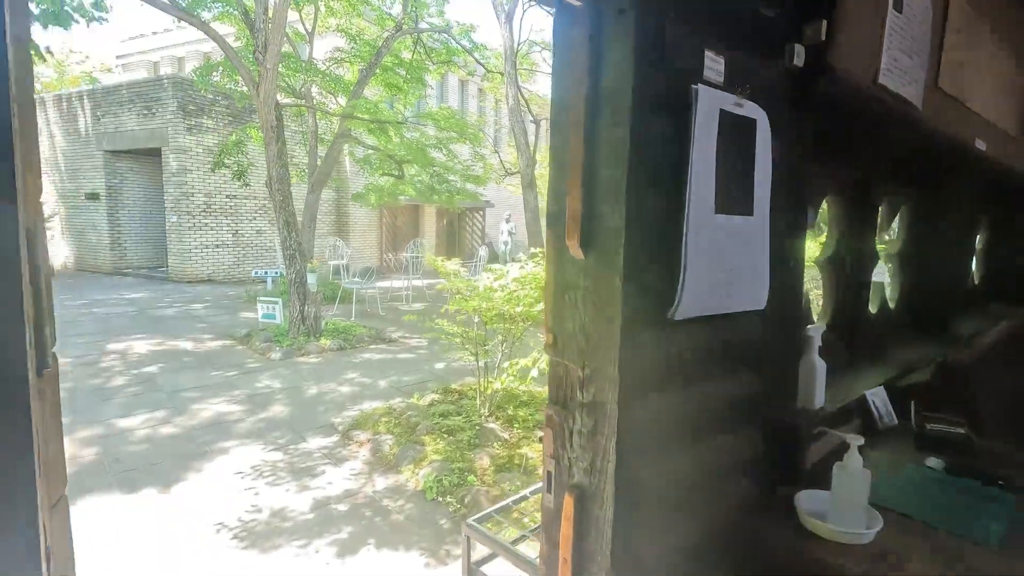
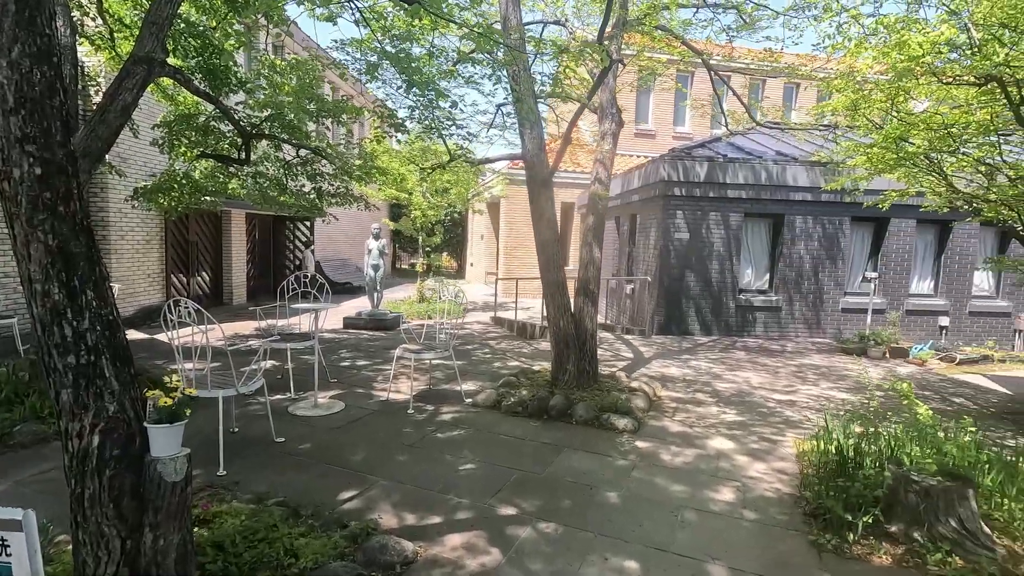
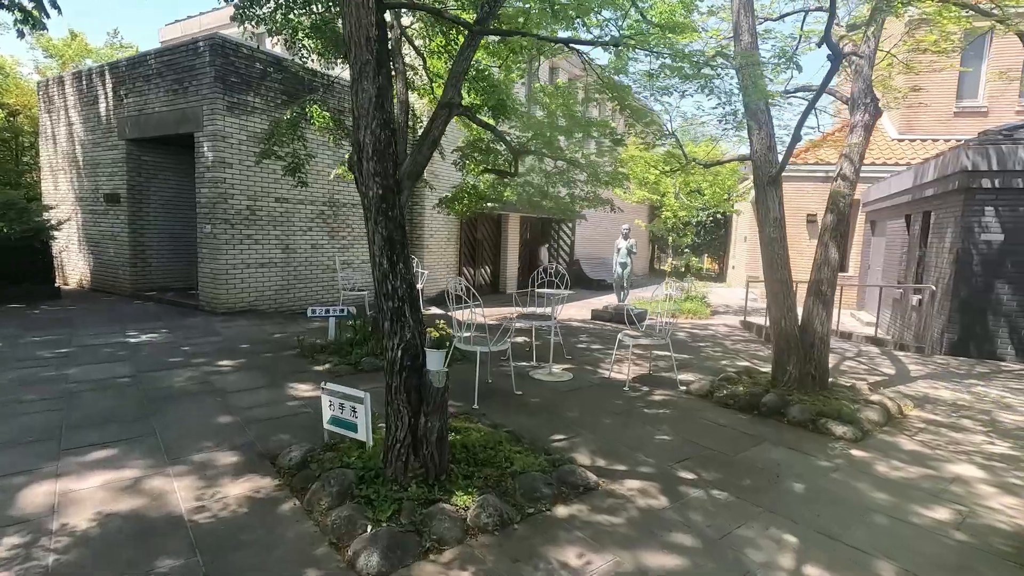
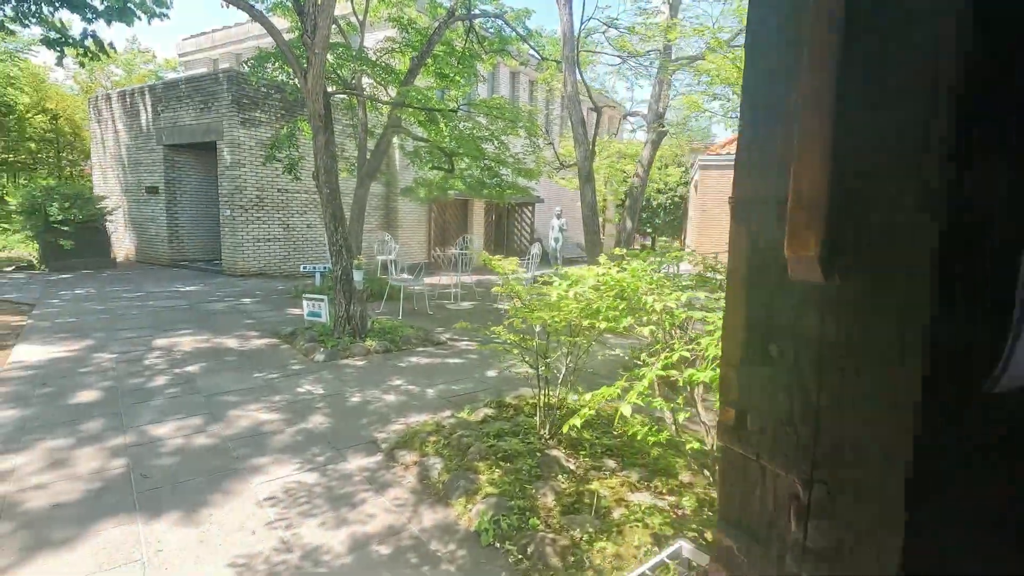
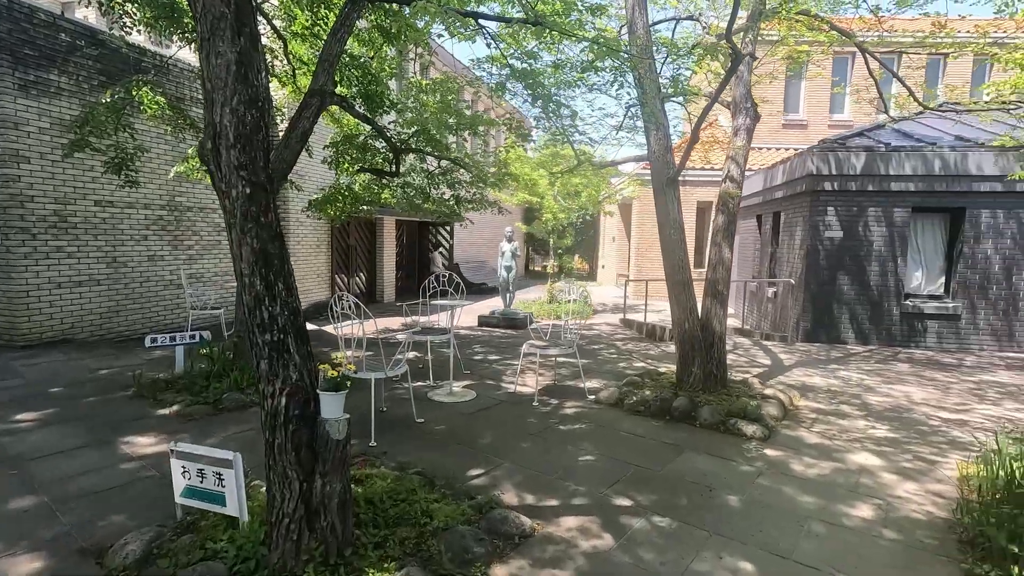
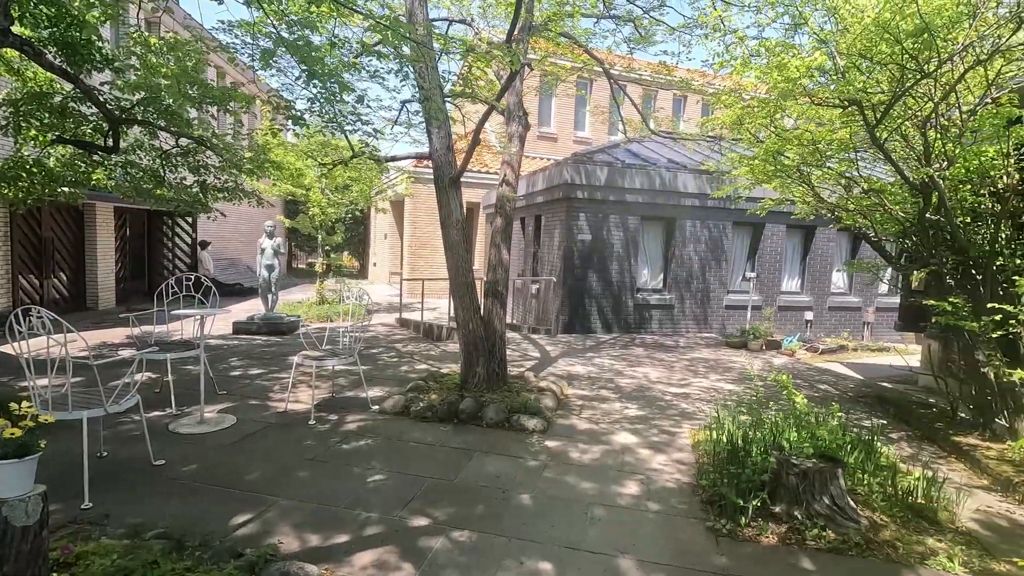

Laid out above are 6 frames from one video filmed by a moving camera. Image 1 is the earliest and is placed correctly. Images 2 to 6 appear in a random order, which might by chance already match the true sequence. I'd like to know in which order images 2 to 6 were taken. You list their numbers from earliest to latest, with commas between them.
4, 3, 5, 2, 6
